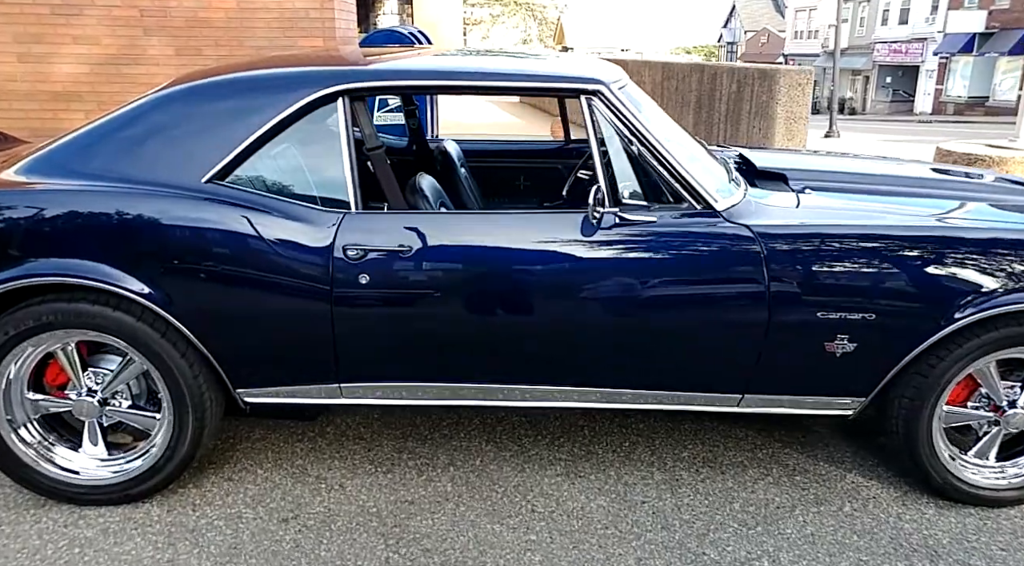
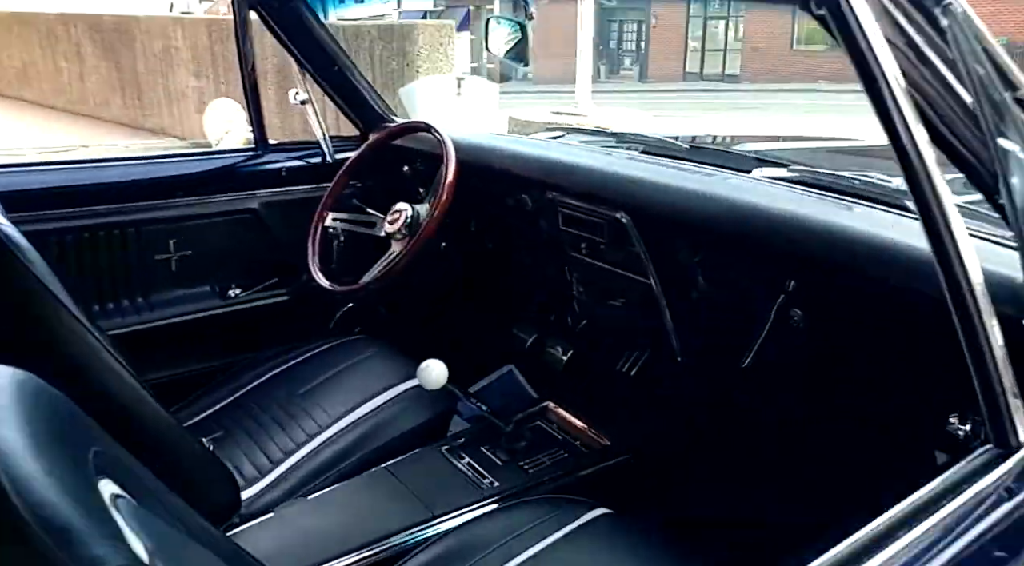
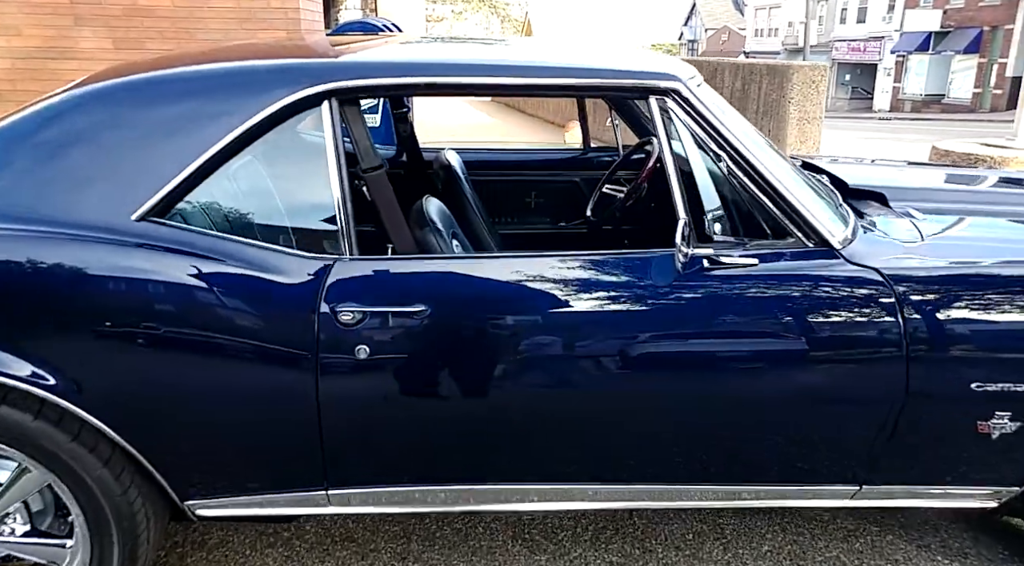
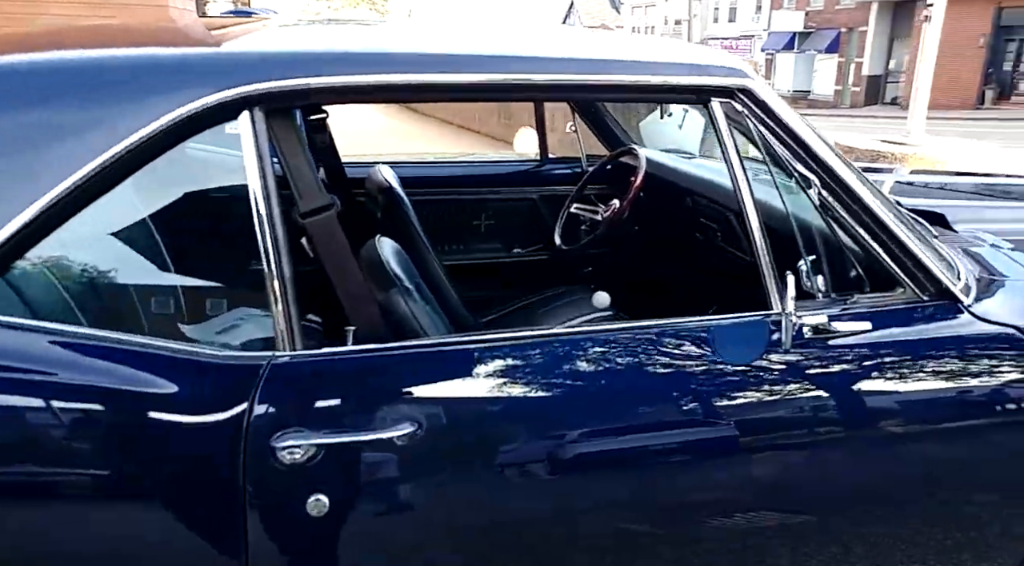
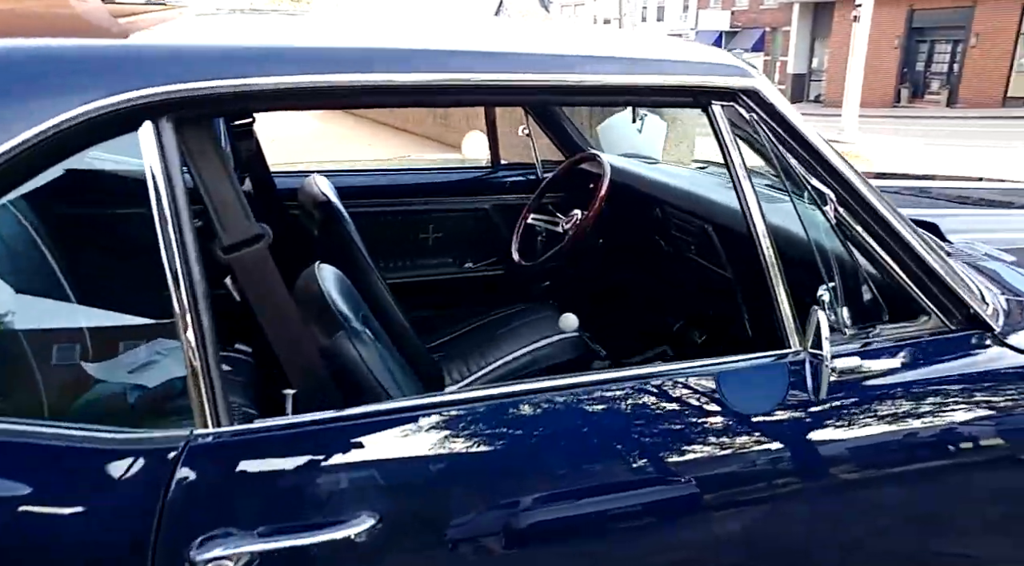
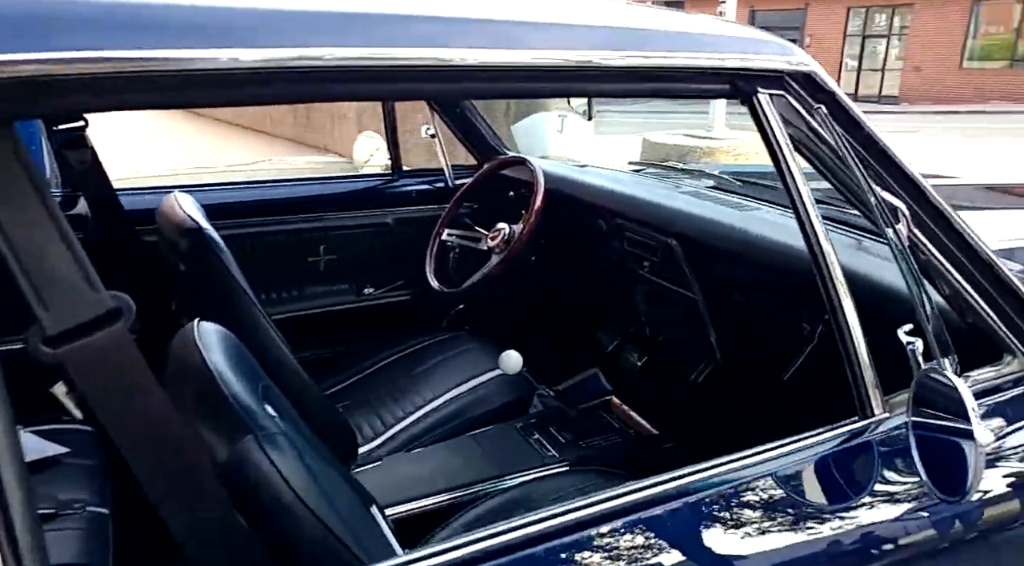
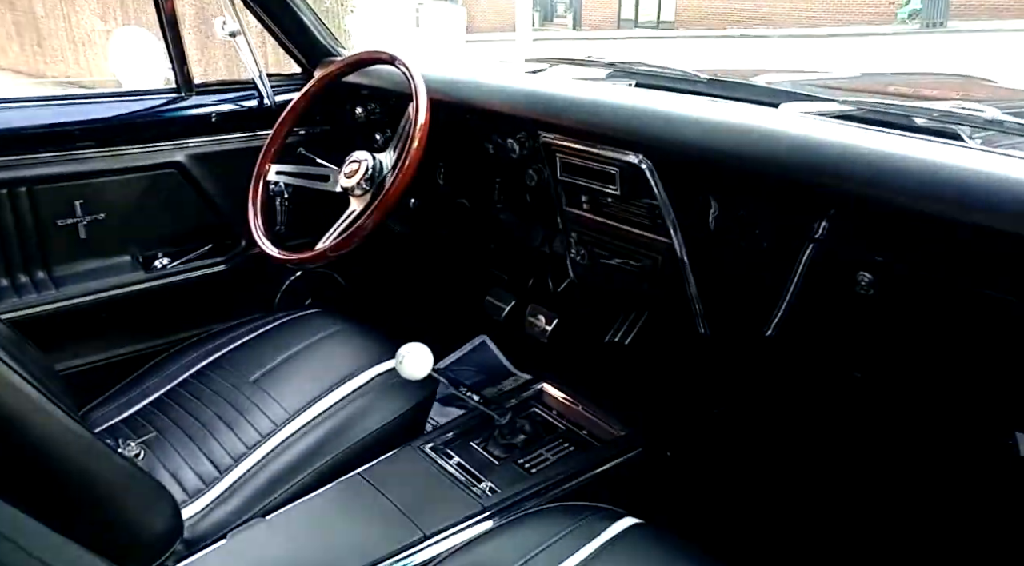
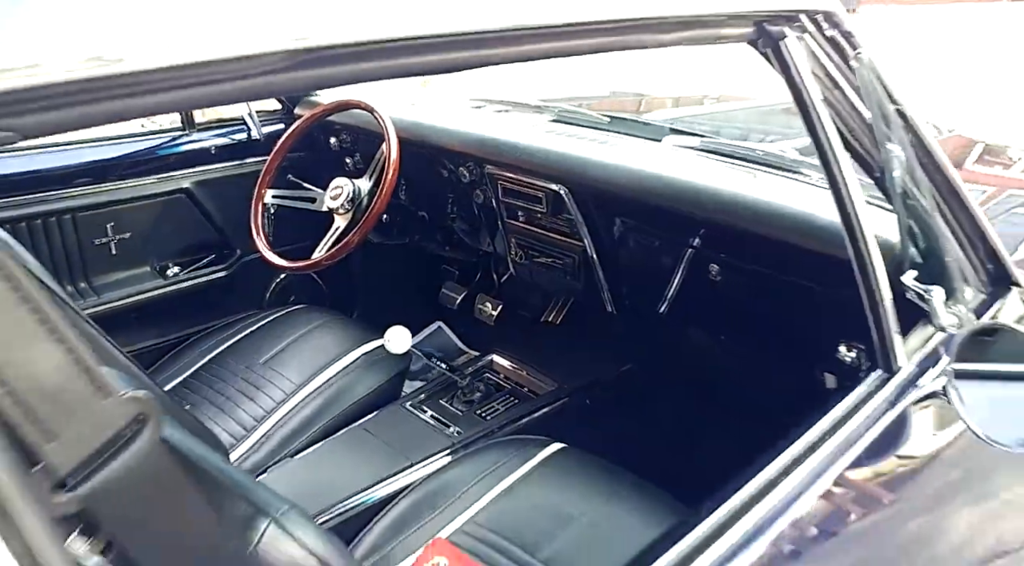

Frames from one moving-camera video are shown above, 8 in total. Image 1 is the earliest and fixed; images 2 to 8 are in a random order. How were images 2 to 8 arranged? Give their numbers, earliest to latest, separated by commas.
3, 4, 5, 6, 2, 7, 8
